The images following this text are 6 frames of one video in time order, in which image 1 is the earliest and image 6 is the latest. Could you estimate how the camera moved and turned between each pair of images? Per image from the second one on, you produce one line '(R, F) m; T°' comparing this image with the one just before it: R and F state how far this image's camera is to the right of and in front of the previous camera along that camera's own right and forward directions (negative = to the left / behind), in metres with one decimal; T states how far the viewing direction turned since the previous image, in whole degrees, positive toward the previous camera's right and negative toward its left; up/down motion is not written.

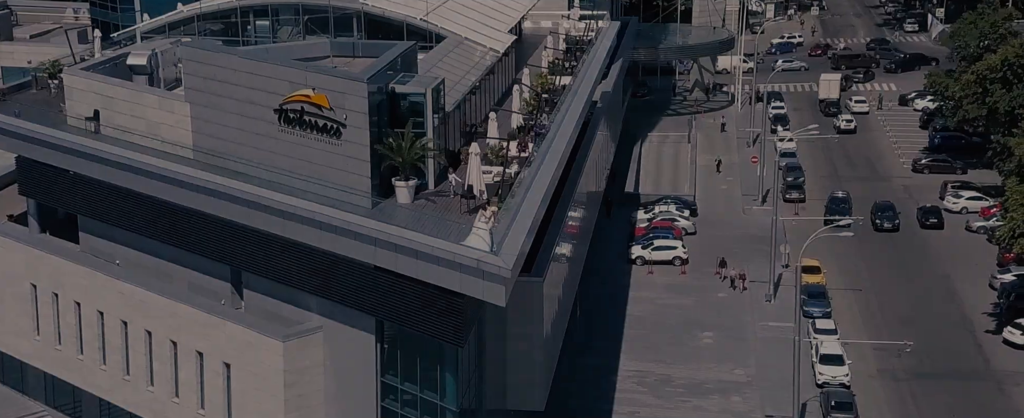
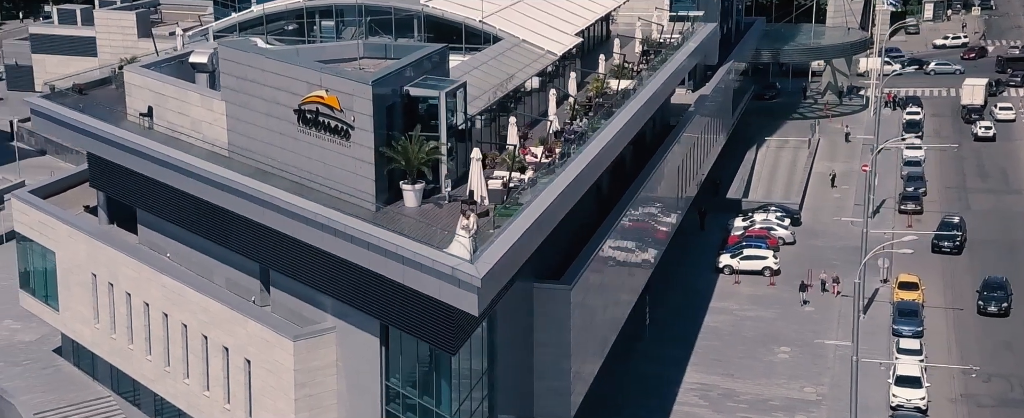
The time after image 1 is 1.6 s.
(+2.9, +0.7) m; -7°
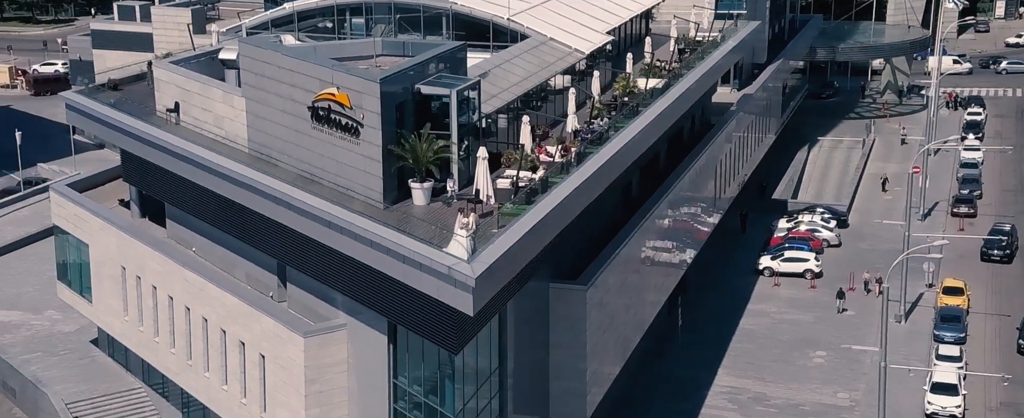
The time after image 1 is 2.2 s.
(+1.1, +0.2) m; -3°
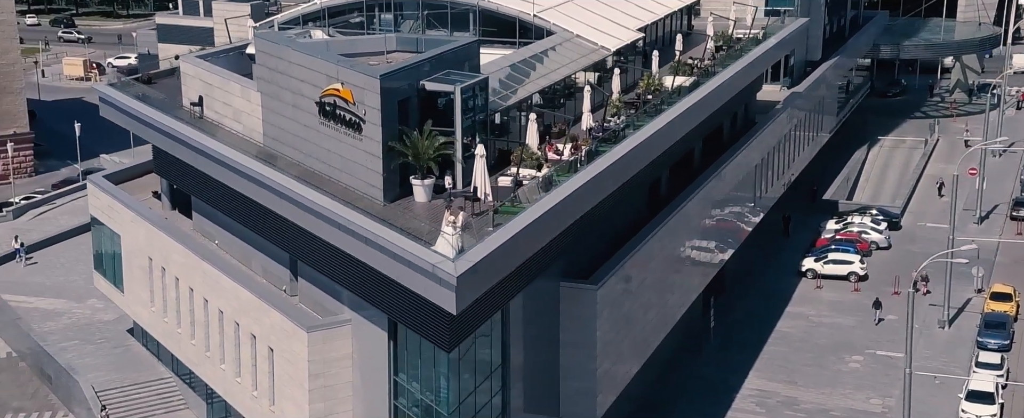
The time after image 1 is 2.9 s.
(+1.5, +0.2) m; -3°
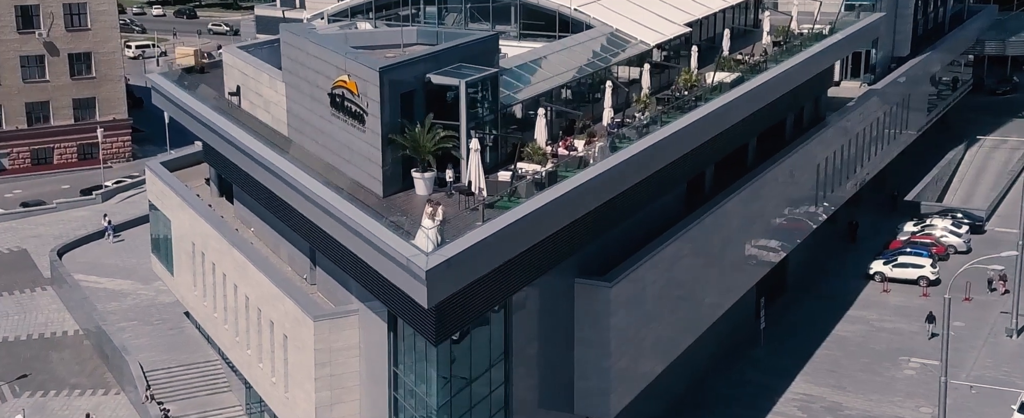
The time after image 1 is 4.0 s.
(+2.3, +0.2) m; -5°
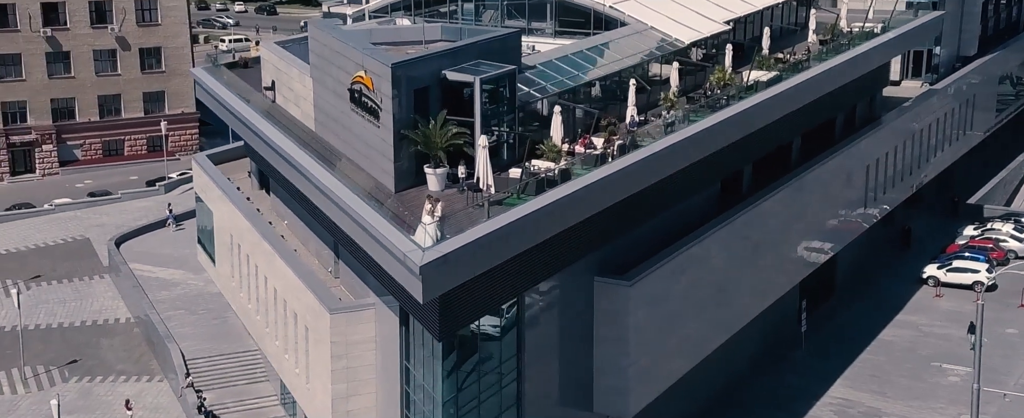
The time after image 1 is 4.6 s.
(+1.4, 0.0) m; -4°
